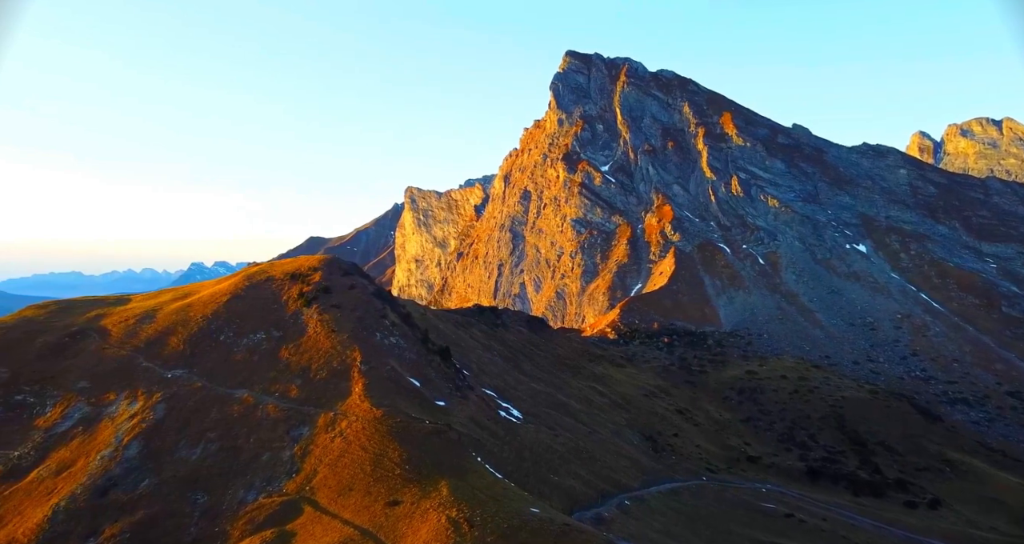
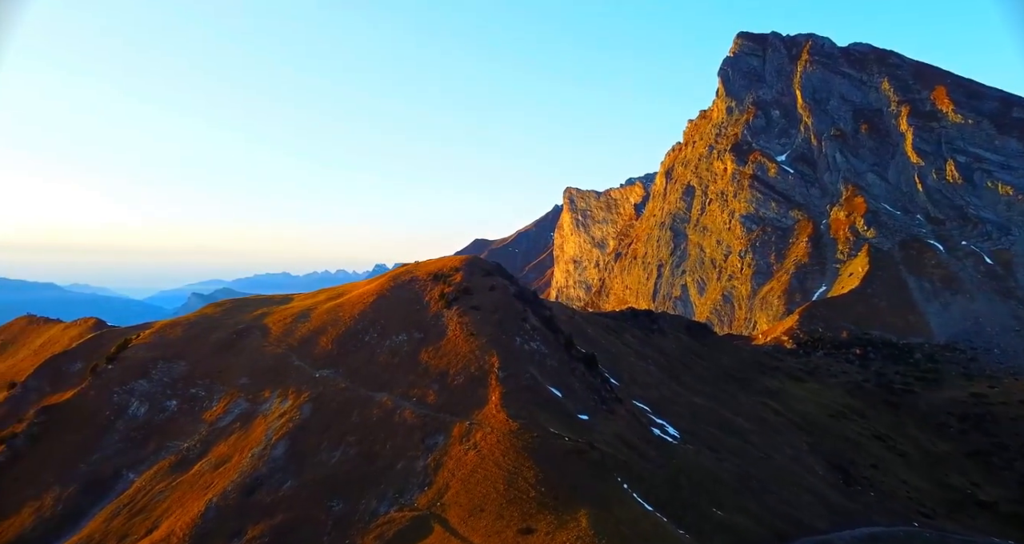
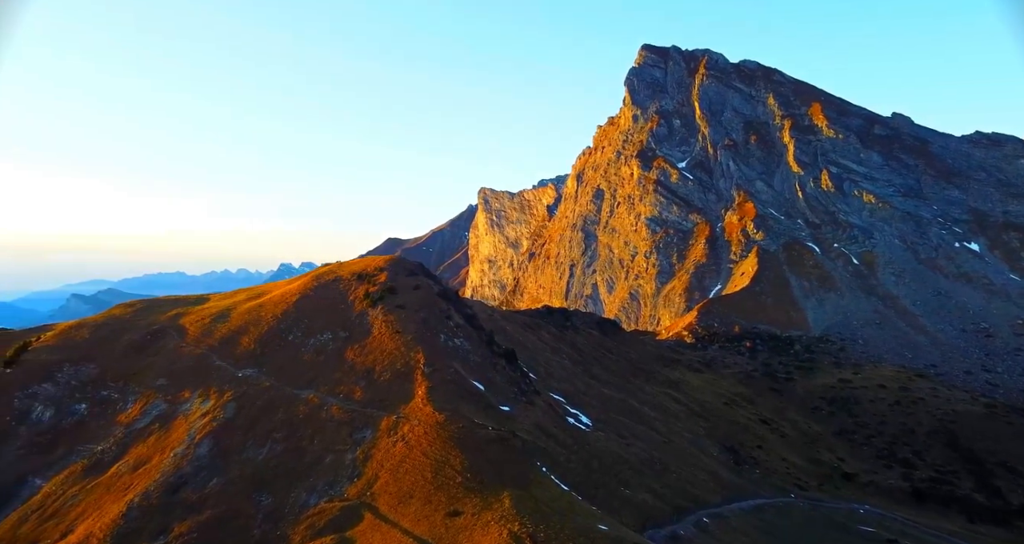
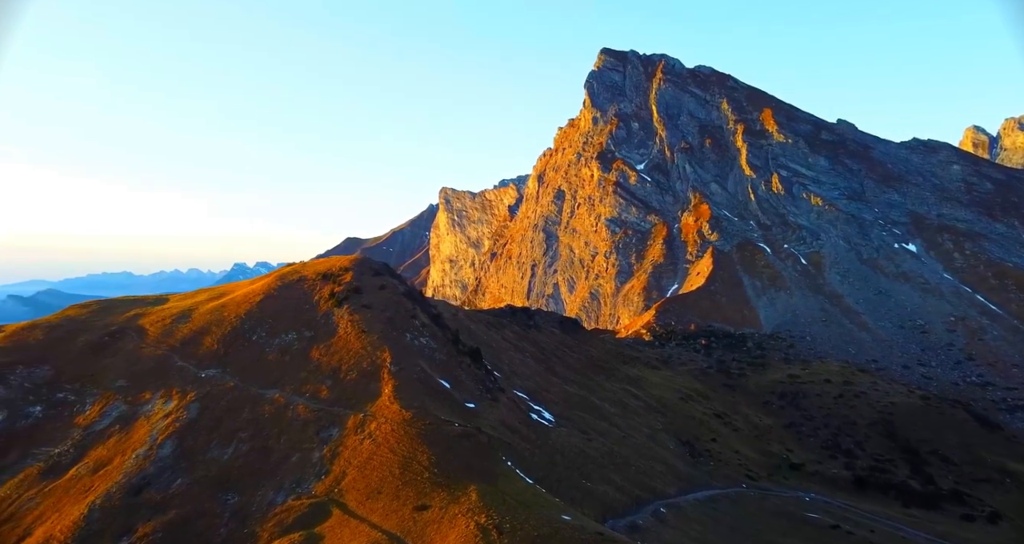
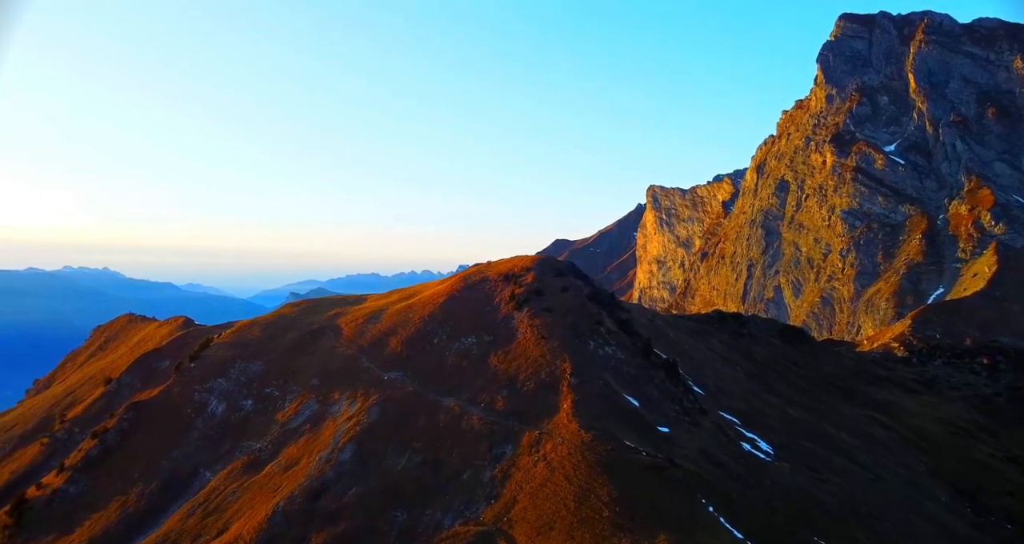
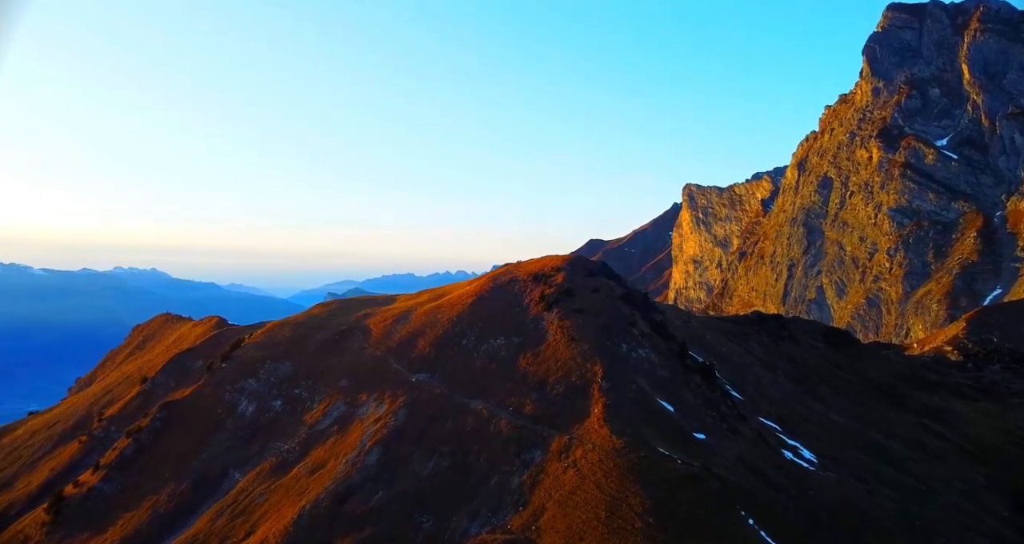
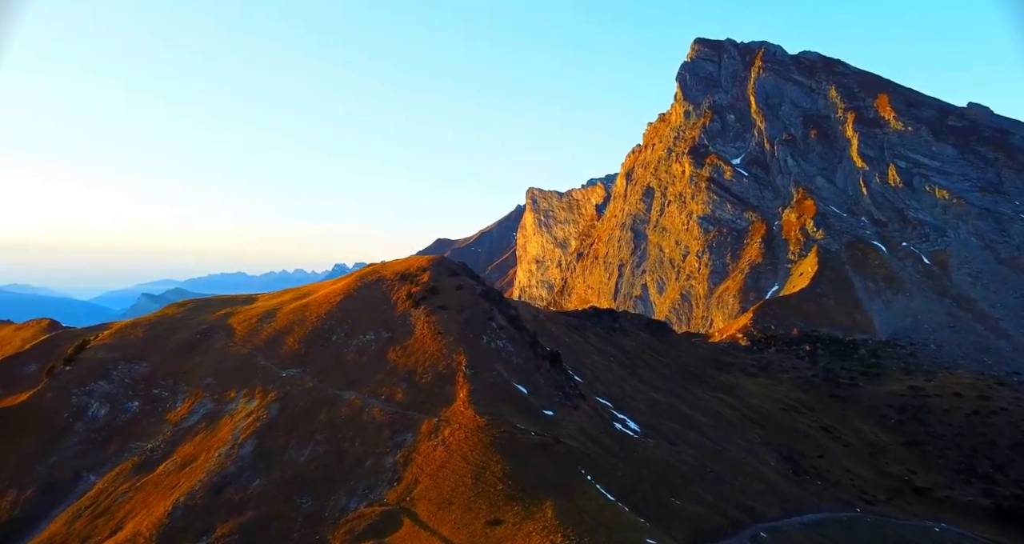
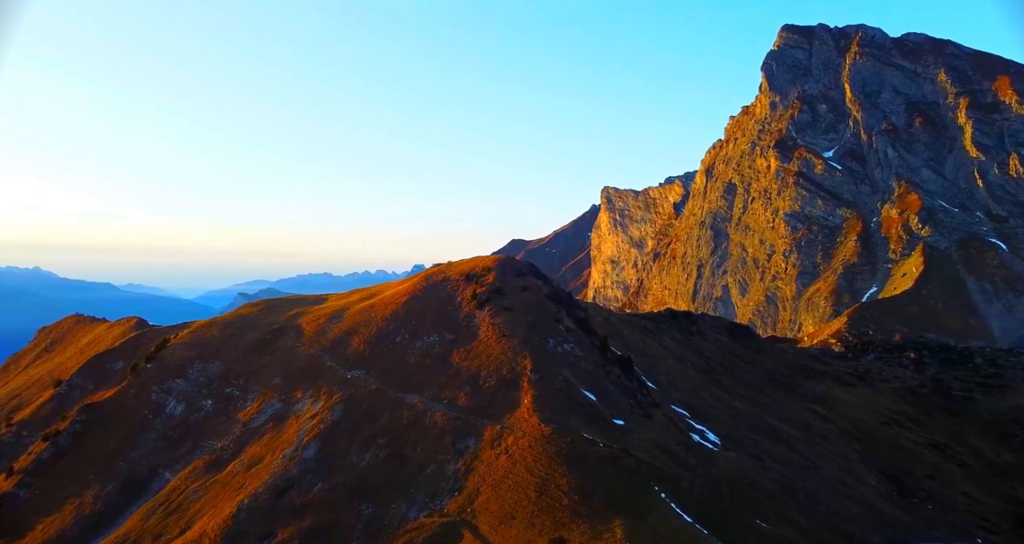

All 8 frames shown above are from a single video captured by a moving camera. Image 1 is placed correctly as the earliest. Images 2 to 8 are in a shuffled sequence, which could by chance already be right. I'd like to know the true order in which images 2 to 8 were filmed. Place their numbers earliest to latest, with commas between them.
4, 3, 7, 2, 8, 5, 6
